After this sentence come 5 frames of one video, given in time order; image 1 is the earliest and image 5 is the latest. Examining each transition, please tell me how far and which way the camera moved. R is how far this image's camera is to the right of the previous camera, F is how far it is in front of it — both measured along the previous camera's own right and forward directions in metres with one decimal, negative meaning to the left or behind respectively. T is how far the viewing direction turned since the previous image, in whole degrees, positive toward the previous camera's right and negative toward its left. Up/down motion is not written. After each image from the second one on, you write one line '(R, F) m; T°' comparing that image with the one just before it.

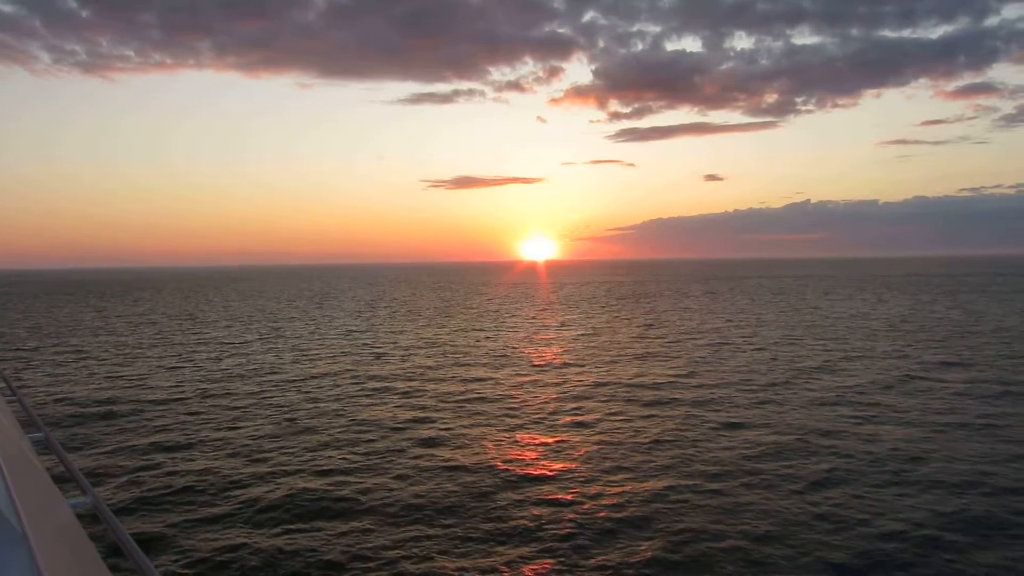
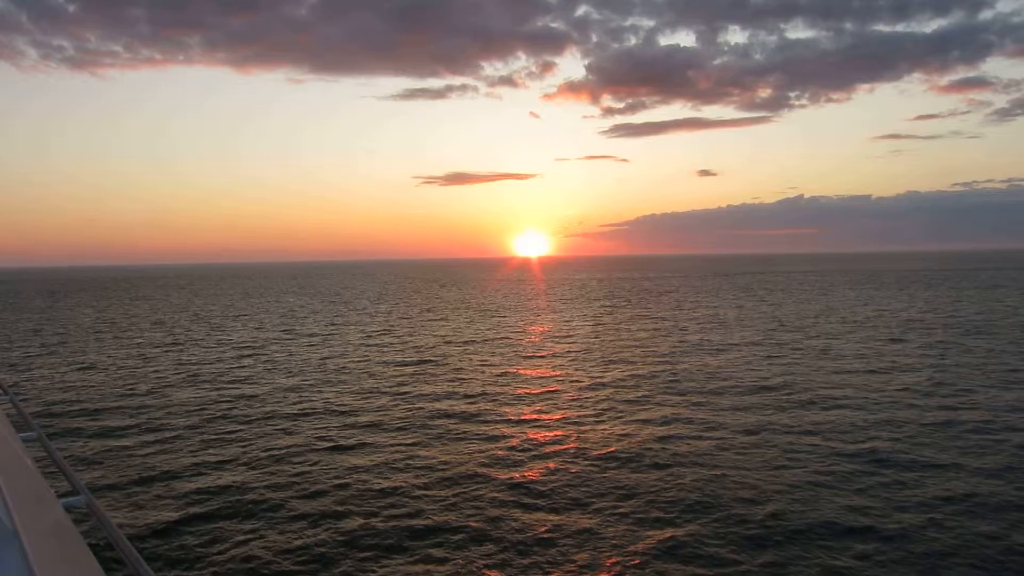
(-1.0, +1.1) m; +1°
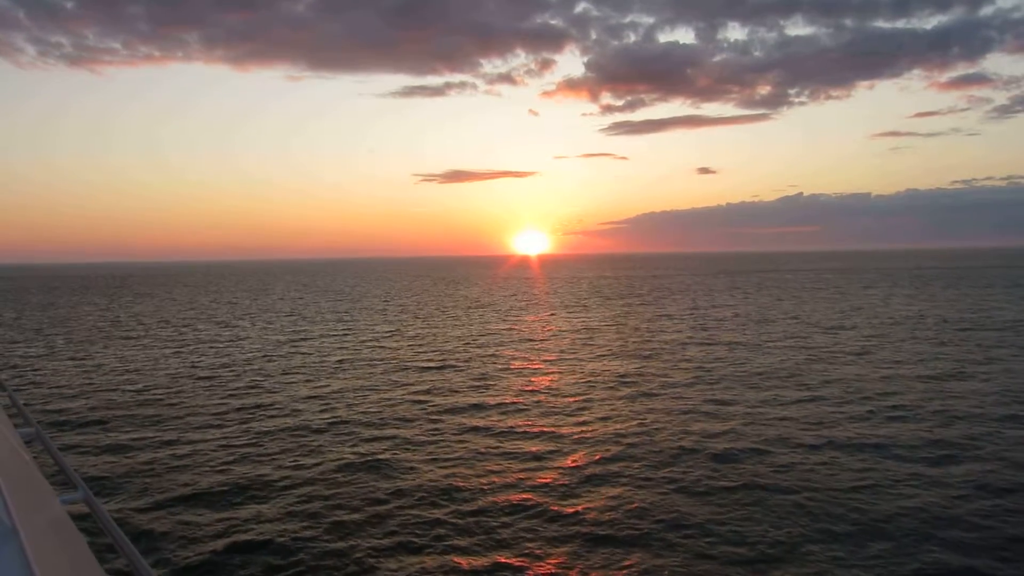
(-0.5, +0.5) m; 0°
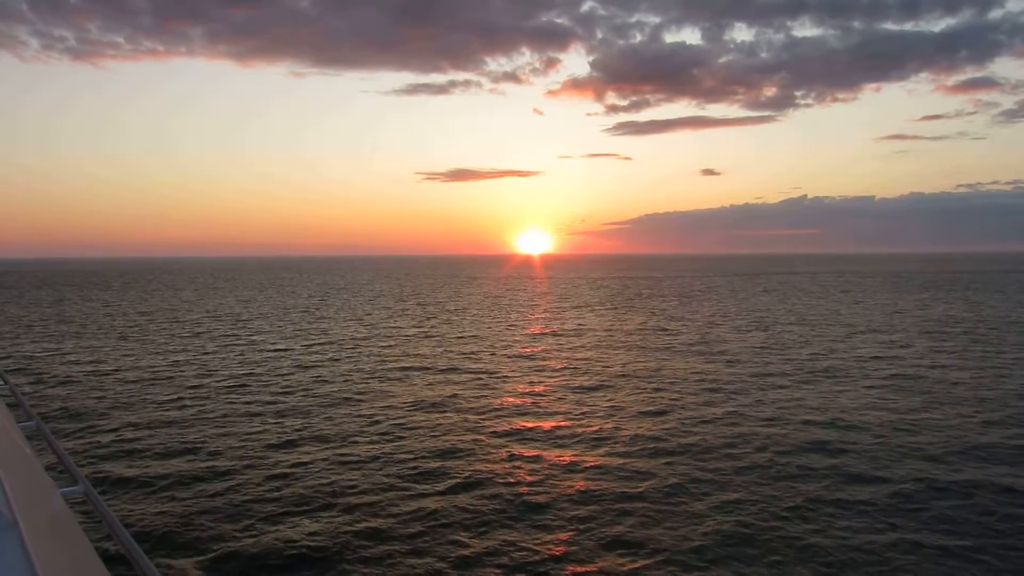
(-0.5, +0.6) m; 0°
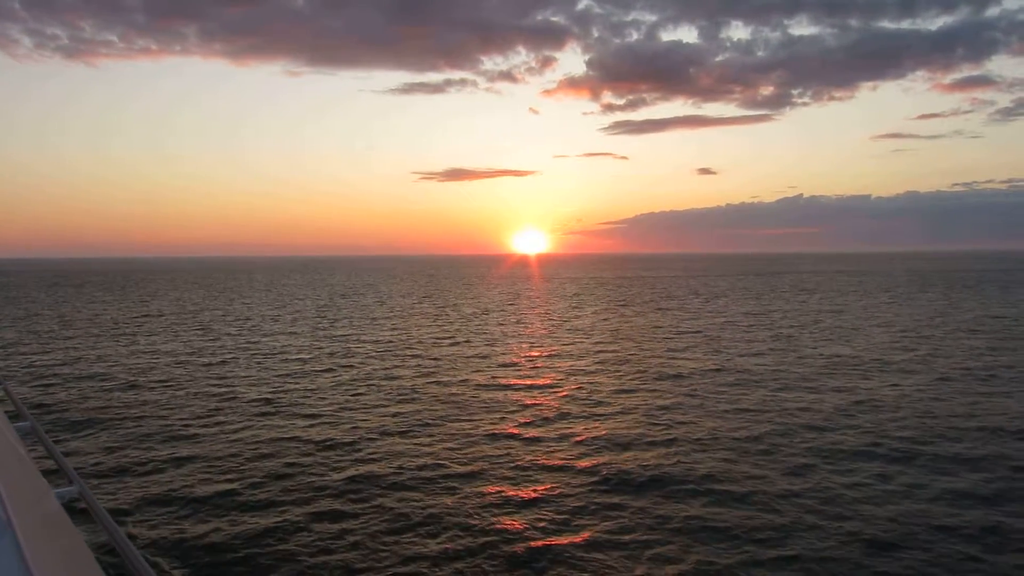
(-1.1, +1.0) m; +1°
